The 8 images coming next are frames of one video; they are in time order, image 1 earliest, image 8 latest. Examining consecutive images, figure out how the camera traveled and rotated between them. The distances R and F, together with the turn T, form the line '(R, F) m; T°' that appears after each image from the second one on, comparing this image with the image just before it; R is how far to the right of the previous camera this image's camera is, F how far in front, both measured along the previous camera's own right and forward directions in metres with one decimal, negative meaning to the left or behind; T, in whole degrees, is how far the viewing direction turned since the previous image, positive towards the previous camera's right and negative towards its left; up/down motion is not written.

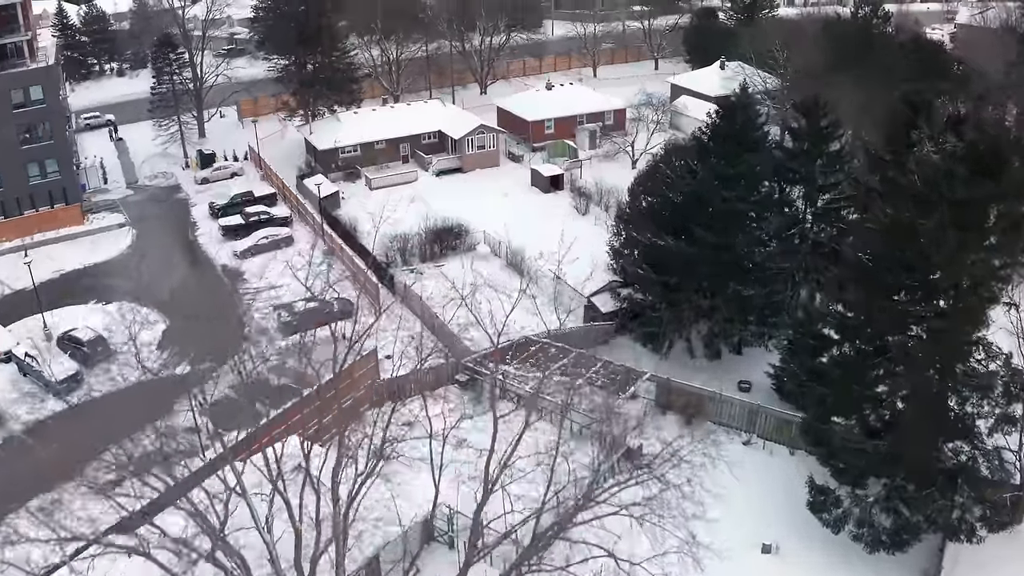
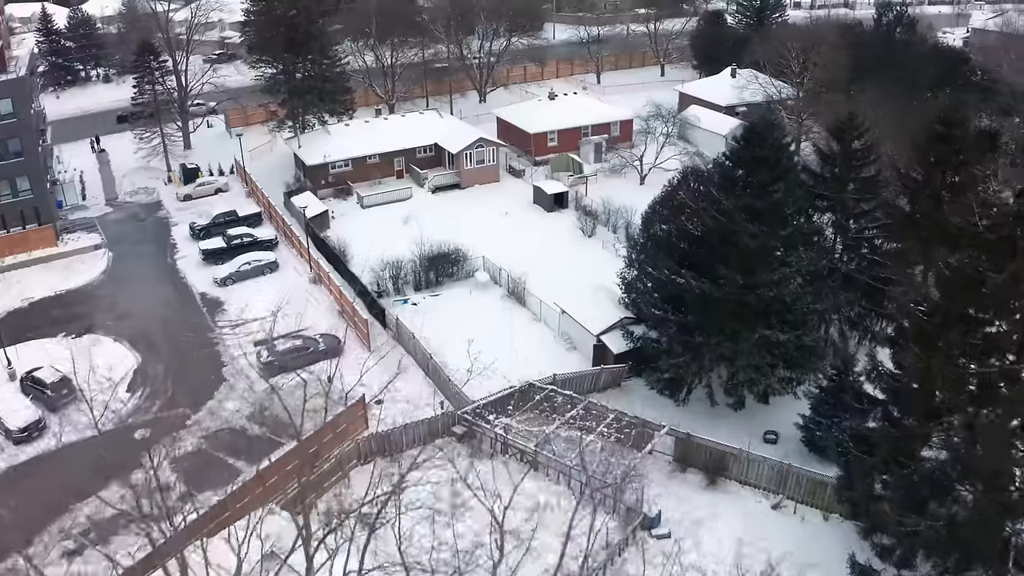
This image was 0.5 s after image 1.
(-0.1, +2.6) m; 0°
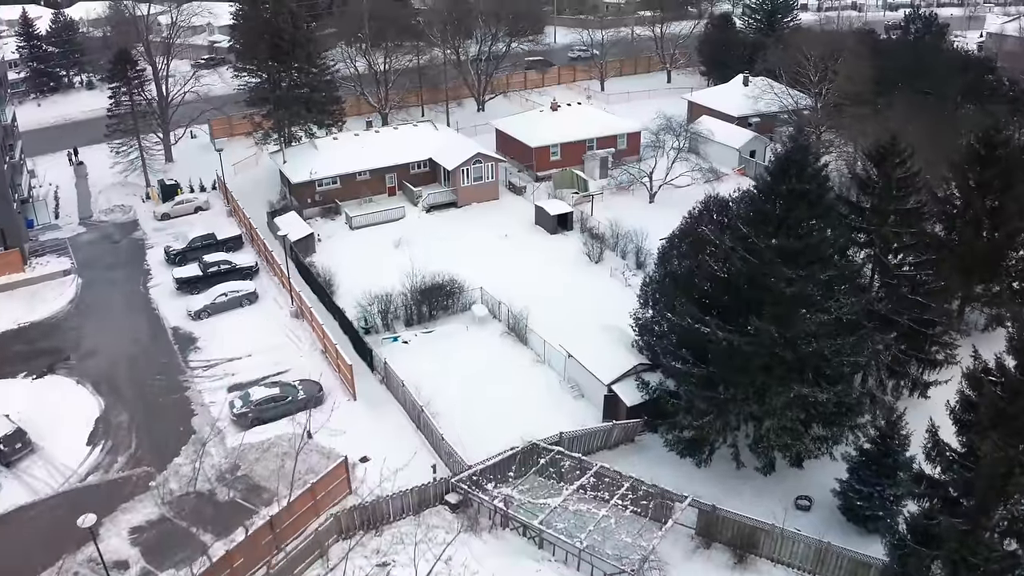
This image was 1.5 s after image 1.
(0.0, +2.8) m; 0°
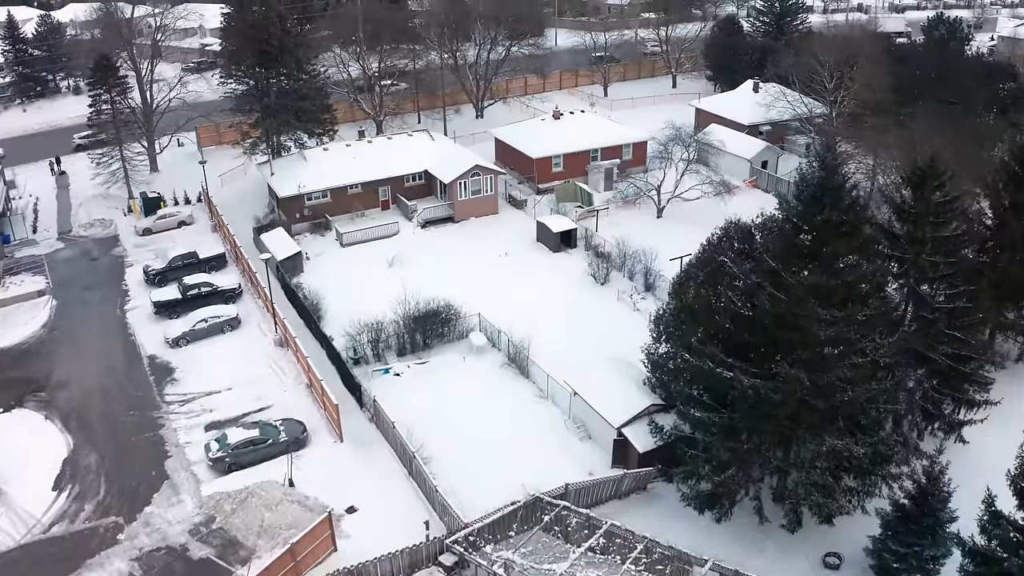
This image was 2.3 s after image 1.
(0.0, +2.1) m; 0°
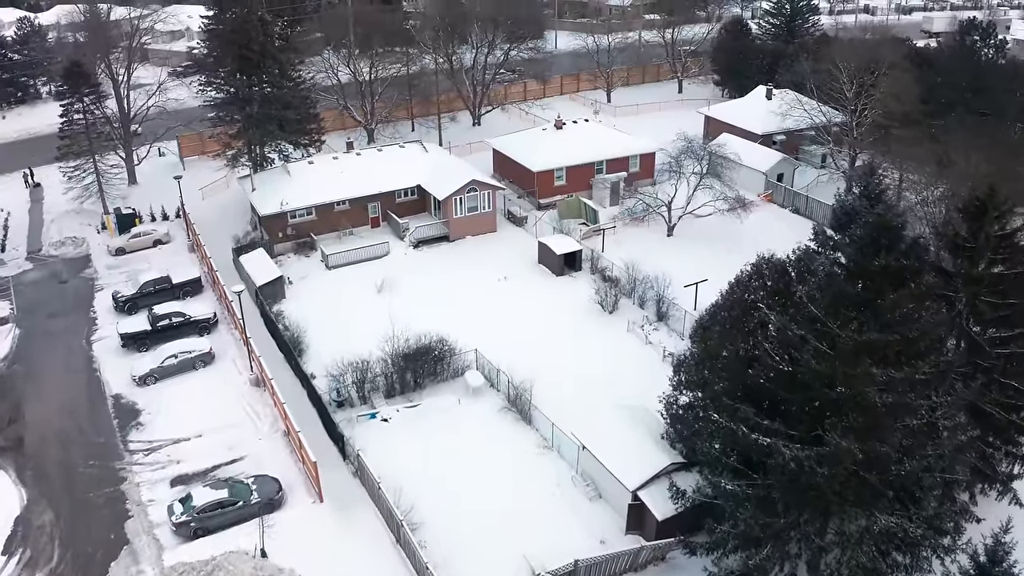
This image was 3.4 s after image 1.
(-0.1, +2.6) m; 0°
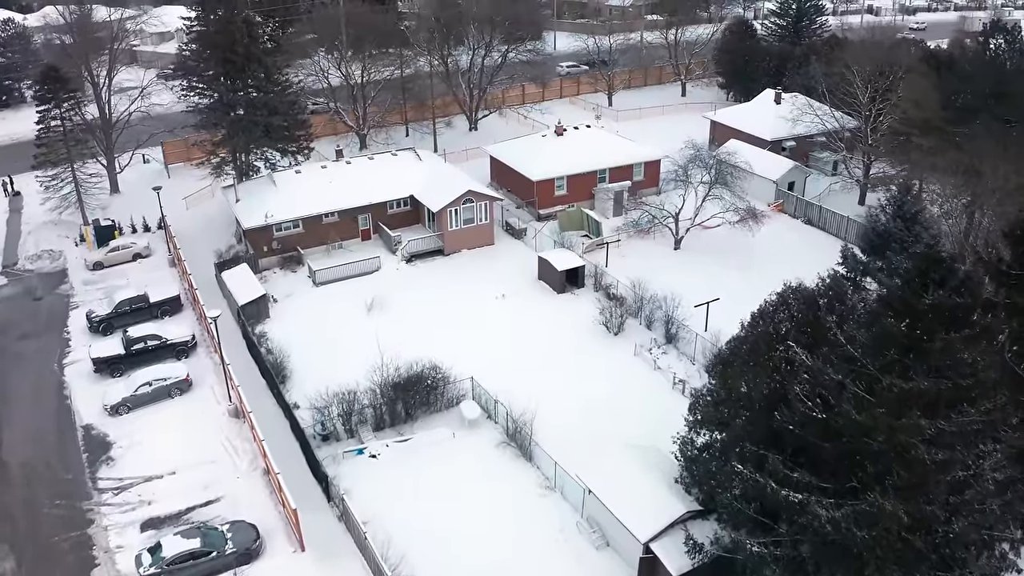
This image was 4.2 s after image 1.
(0.0, +1.8) m; 0°
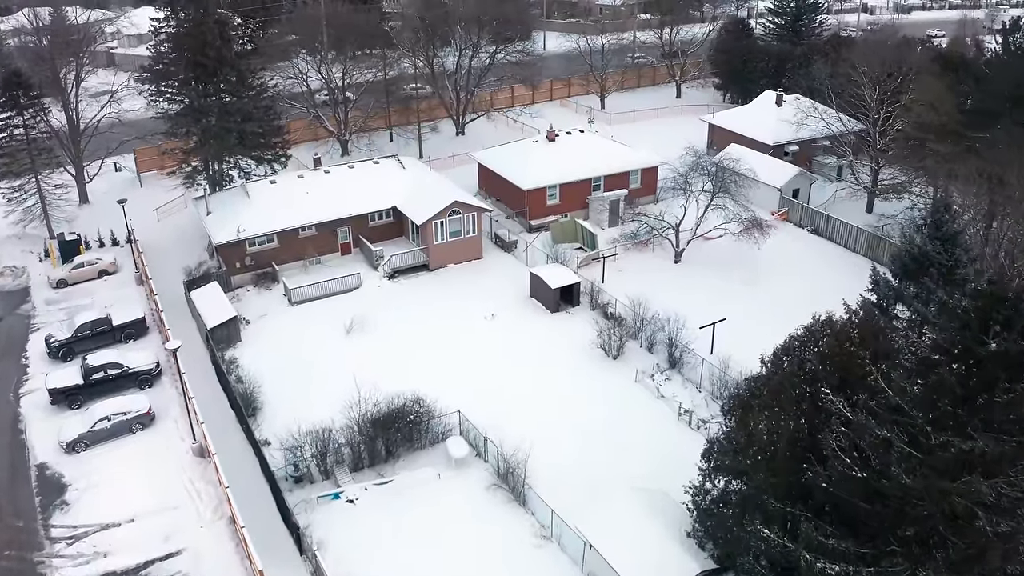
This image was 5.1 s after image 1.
(0.0, +2.0) m; +1°
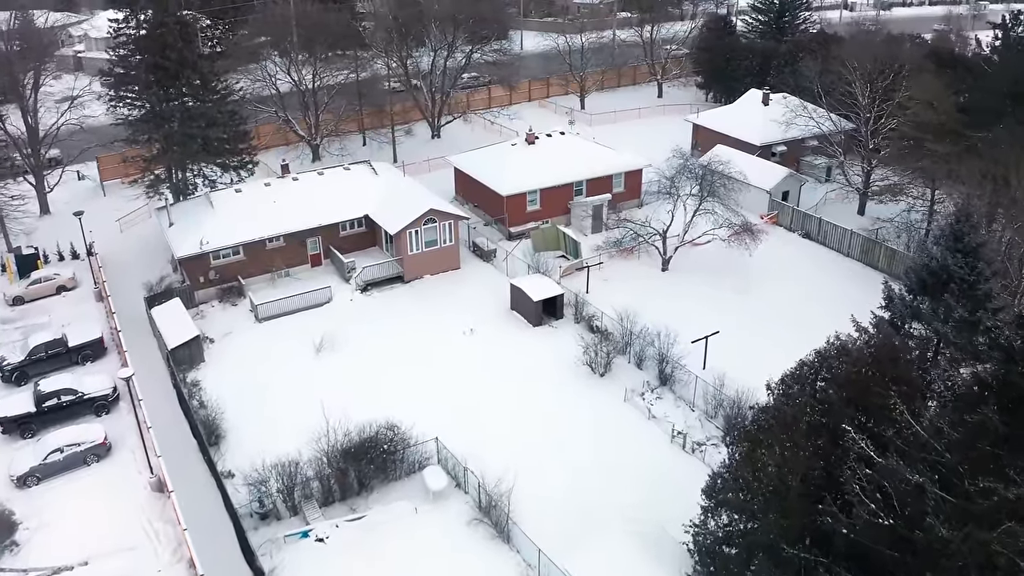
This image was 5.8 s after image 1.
(0.0, +1.5) m; +1°
